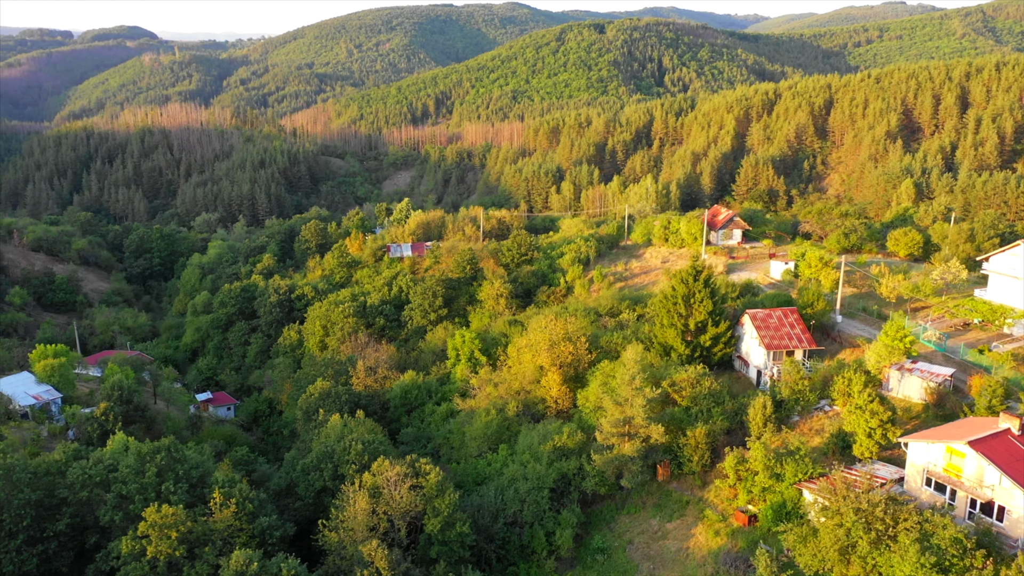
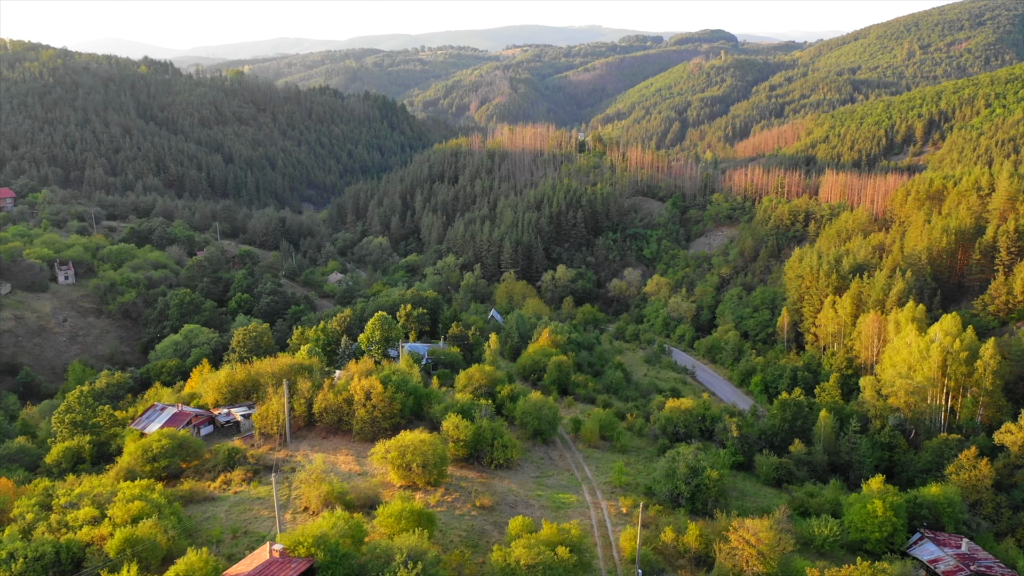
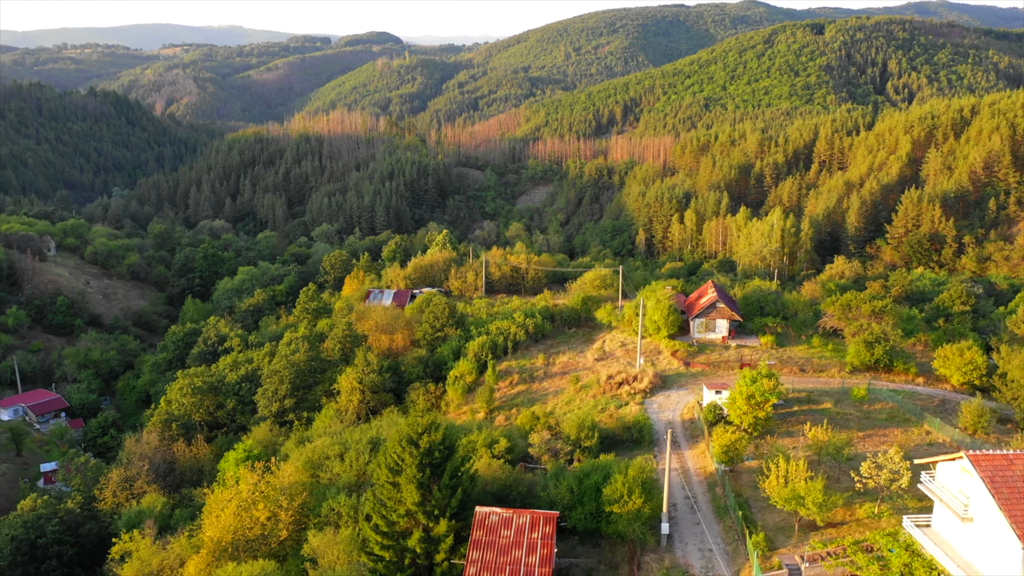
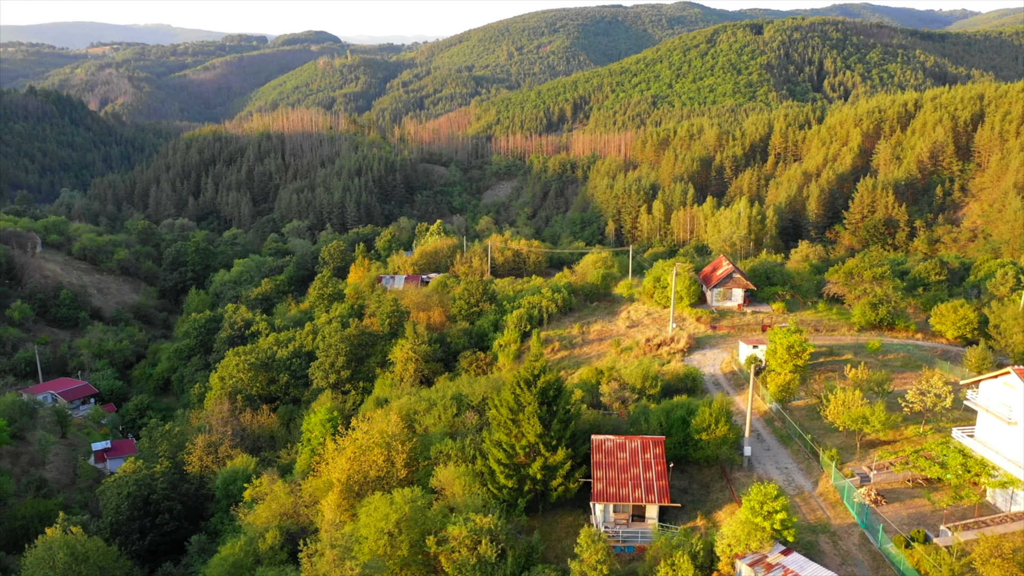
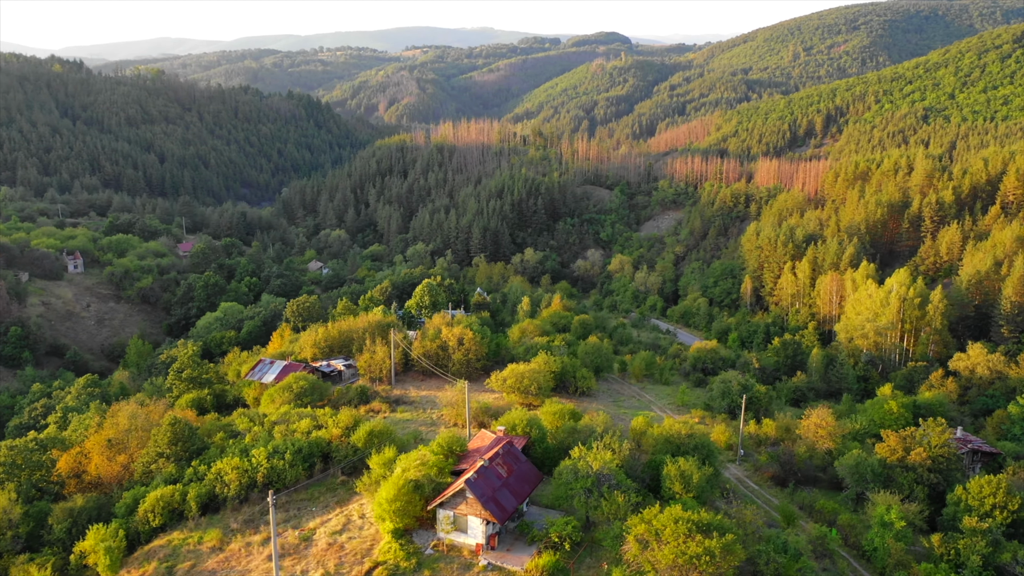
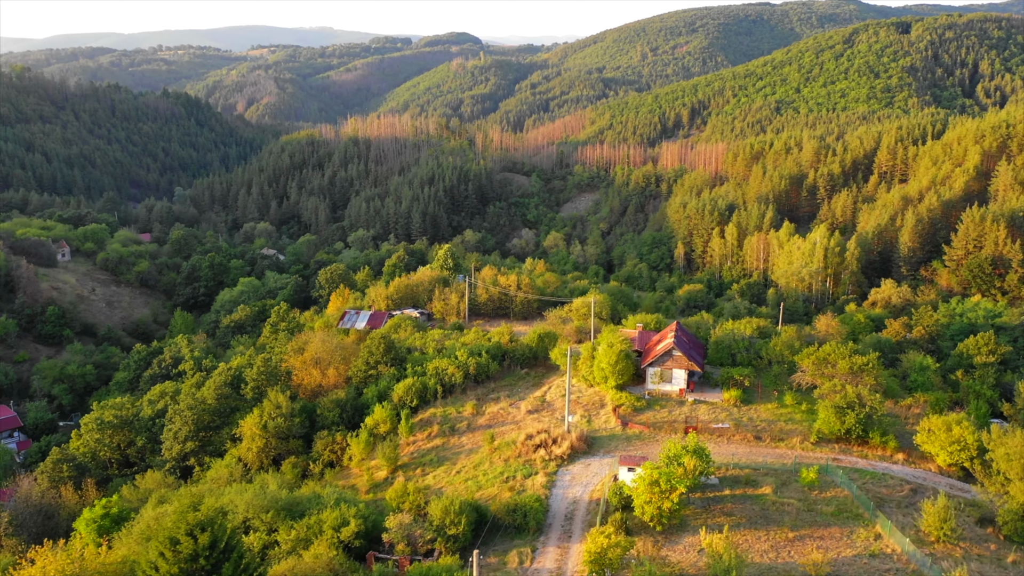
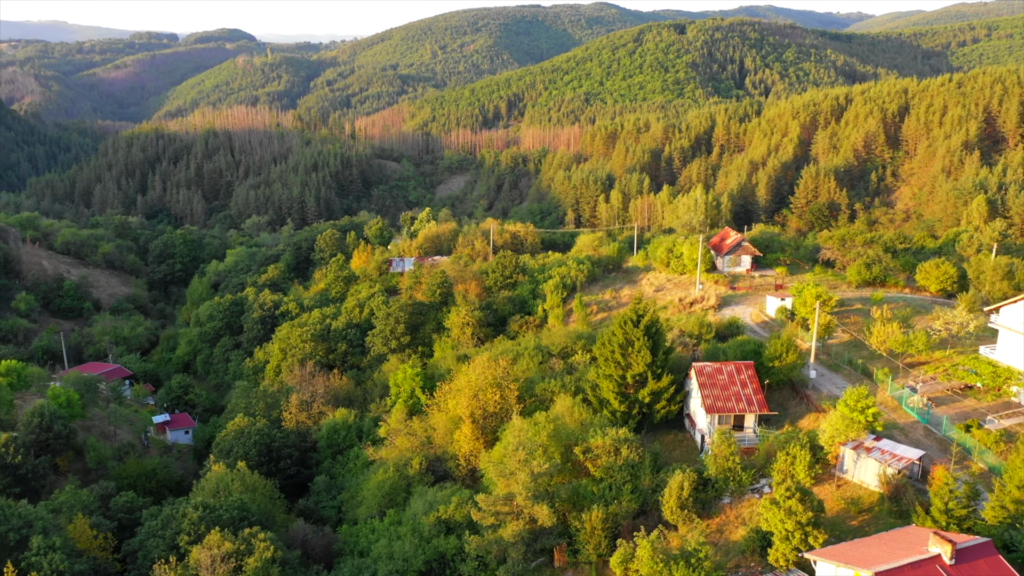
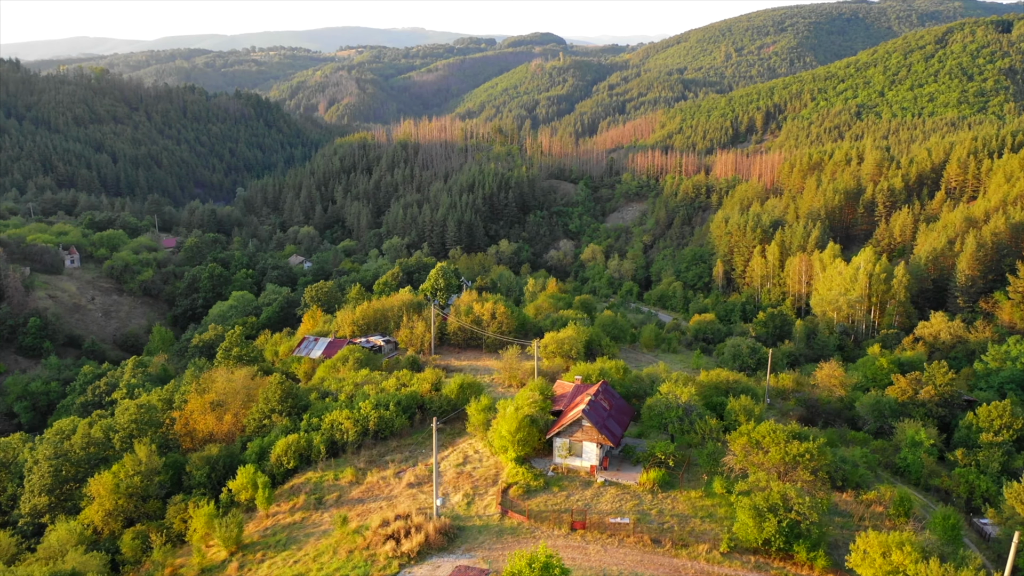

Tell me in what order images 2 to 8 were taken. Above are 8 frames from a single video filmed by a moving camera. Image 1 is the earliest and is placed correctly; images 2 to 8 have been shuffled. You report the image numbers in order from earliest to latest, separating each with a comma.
7, 4, 3, 6, 8, 5, 2
